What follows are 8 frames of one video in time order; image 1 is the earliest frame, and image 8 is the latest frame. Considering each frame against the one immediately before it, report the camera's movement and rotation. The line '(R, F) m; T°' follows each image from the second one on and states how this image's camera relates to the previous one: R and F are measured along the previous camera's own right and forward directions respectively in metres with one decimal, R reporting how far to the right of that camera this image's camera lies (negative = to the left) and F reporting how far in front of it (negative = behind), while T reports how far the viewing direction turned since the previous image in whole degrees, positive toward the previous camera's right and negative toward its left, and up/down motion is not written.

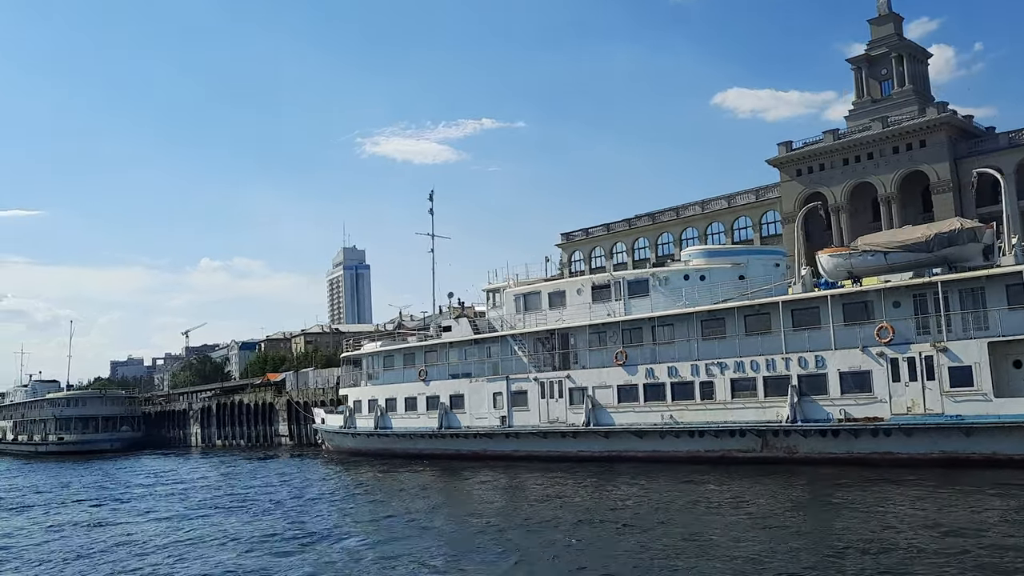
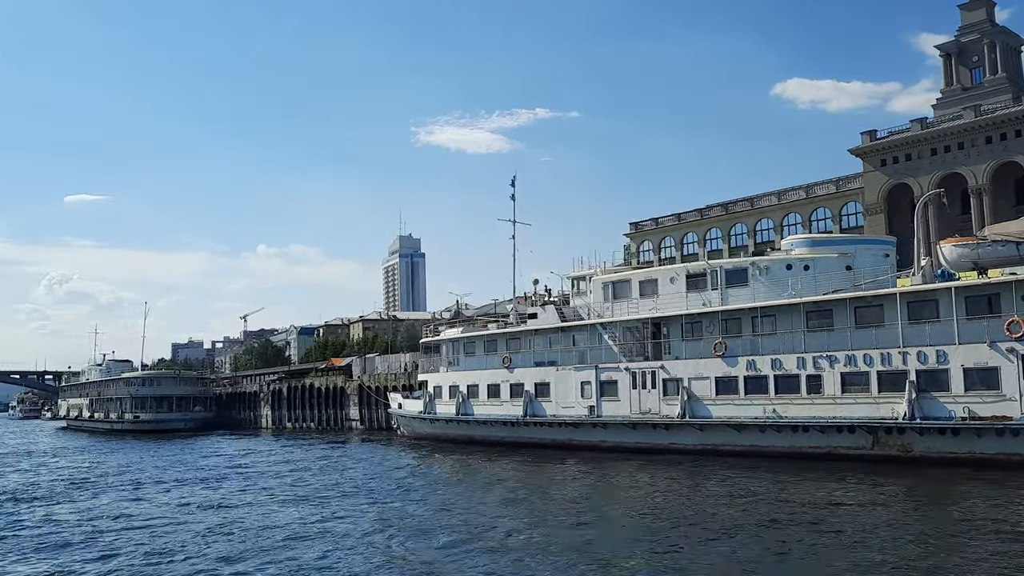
(-1.5, +0.5) m; -4°
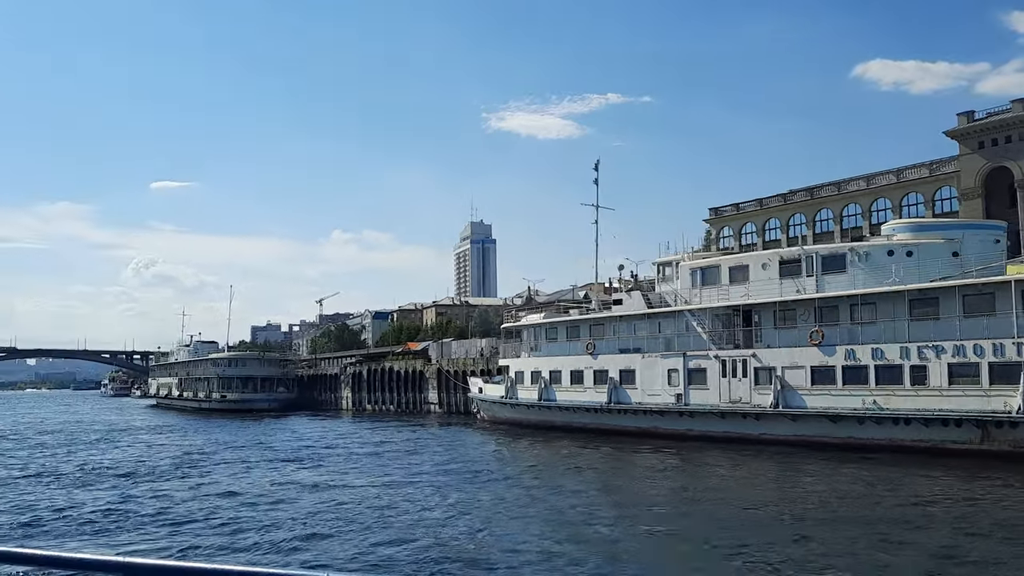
(-0.6, +0.1) m; -5°
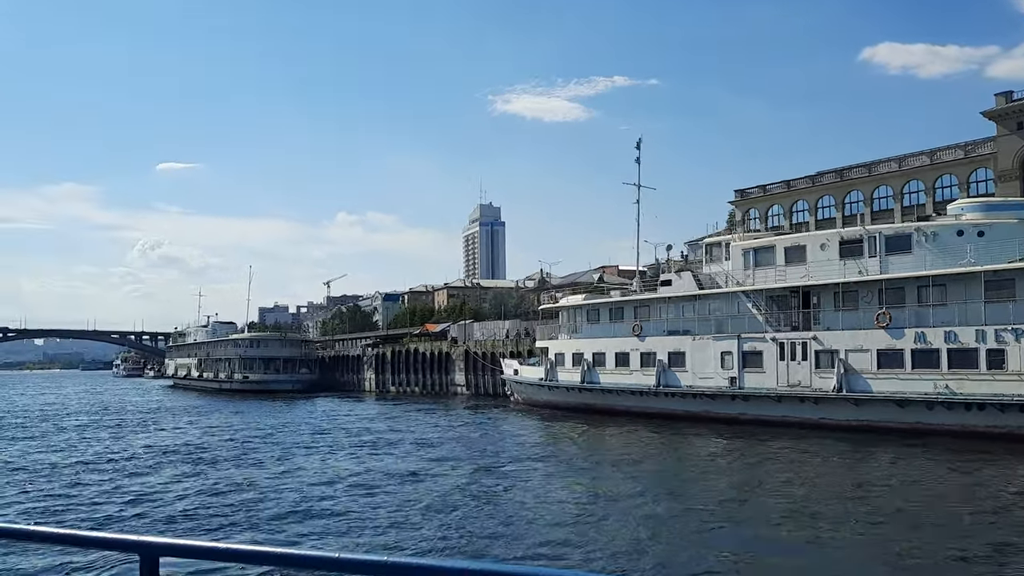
(-1.6, +0.7) m; 0°
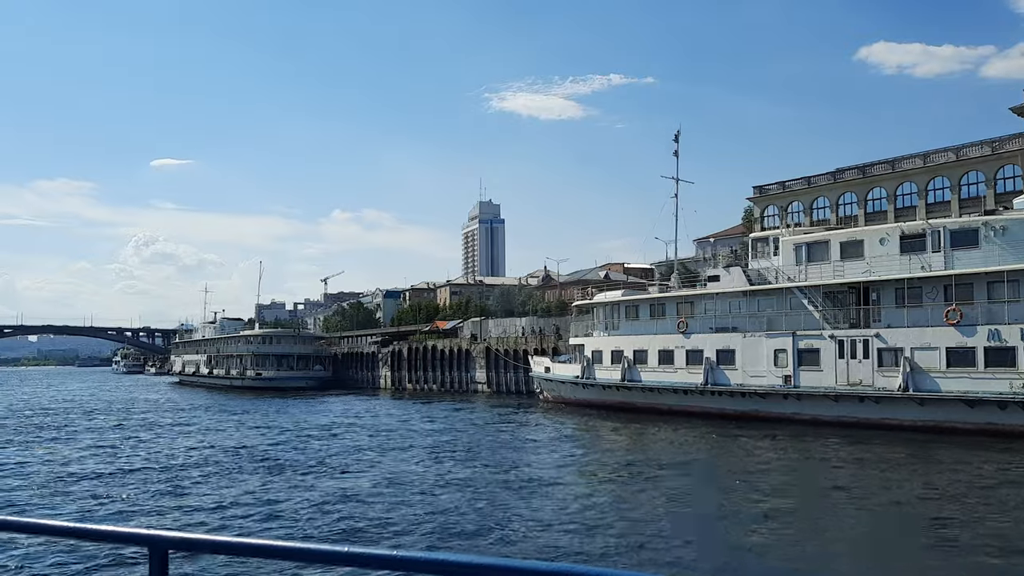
(-1.8, +0.9) m; 0°
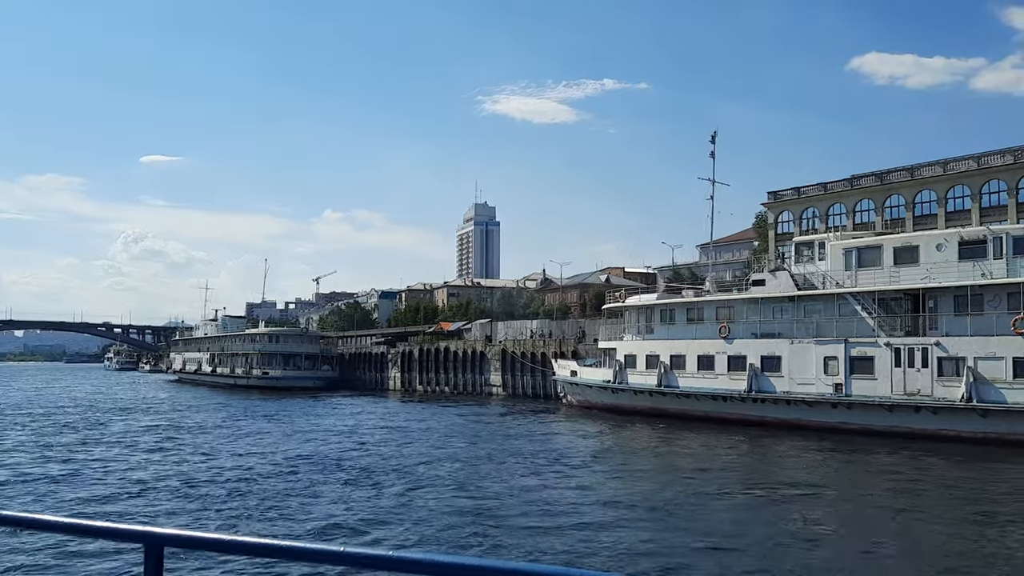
(-1.8, +0.9) m; +1°
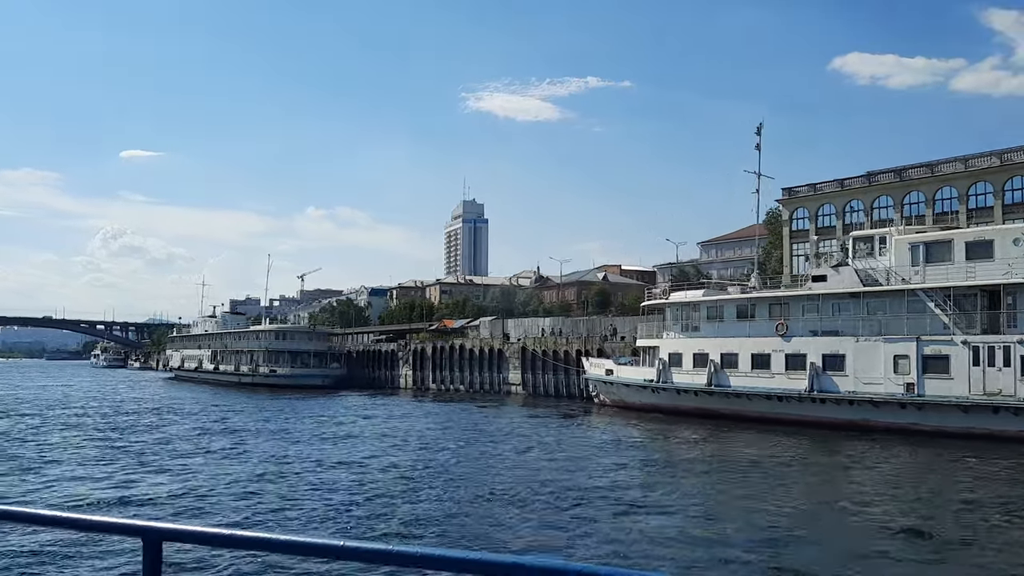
(-2.4, +1.3) m; +1°
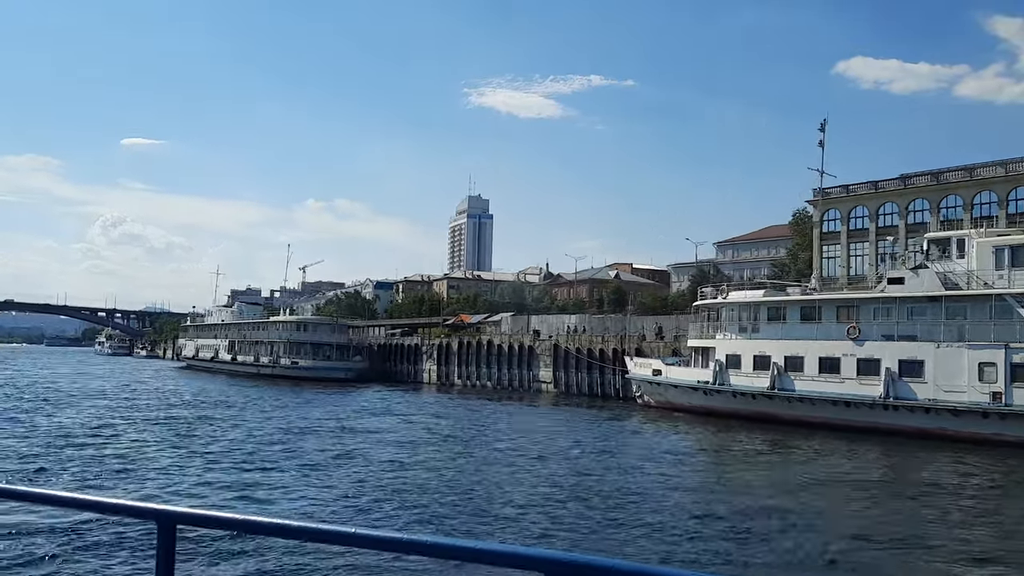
(-2.3, +1.1) m; 0°
